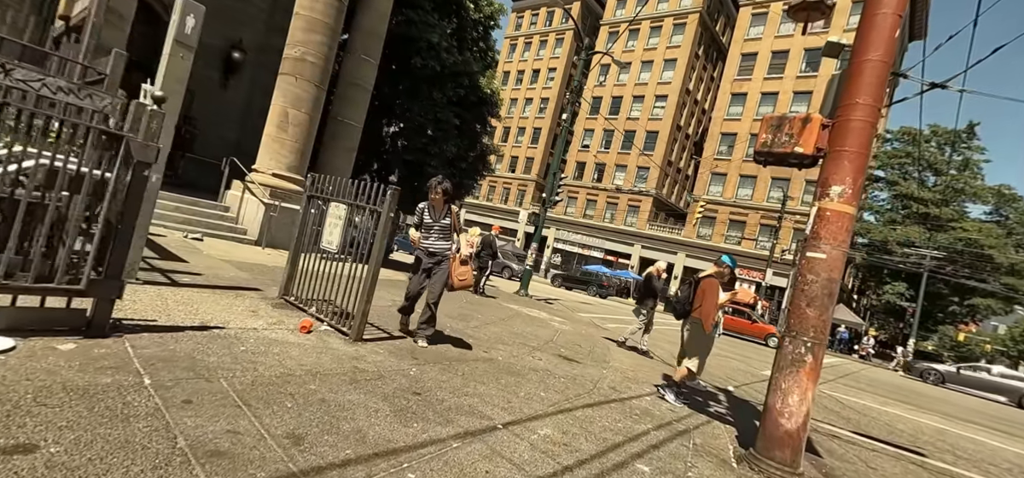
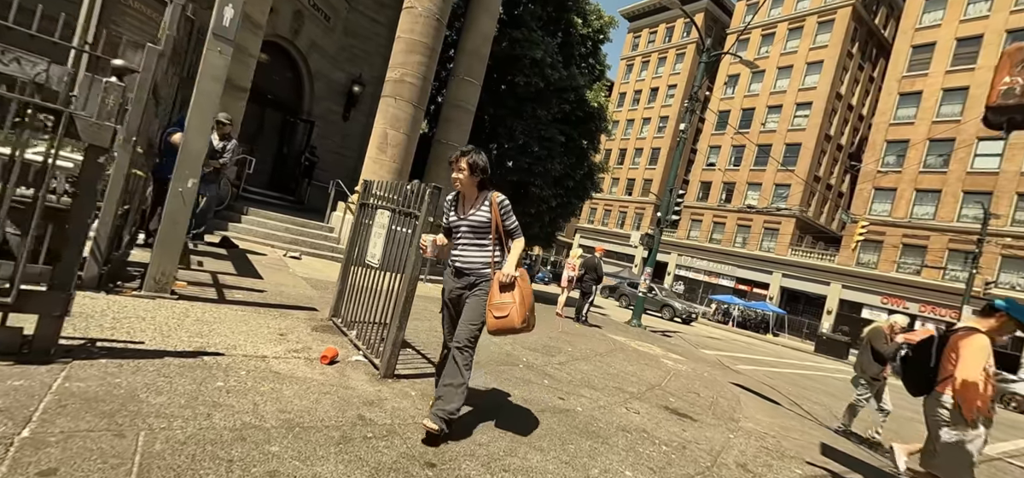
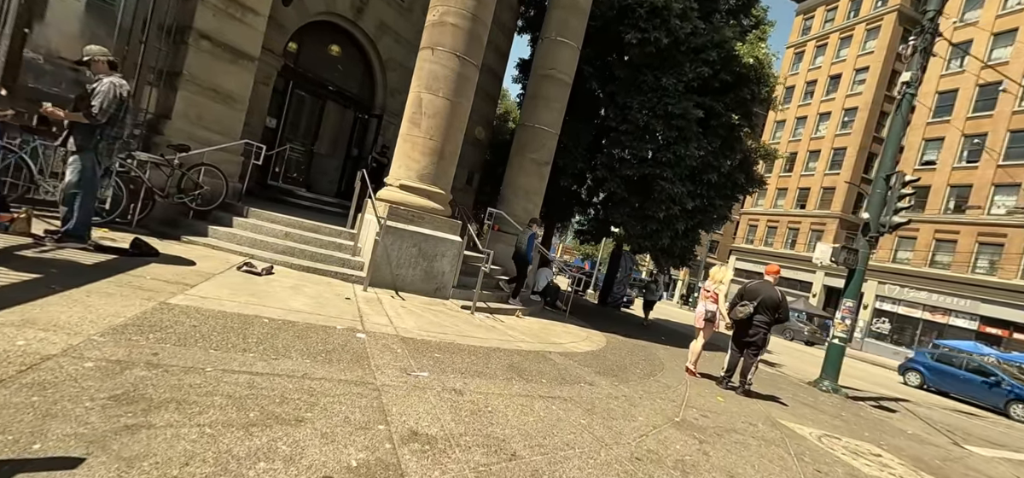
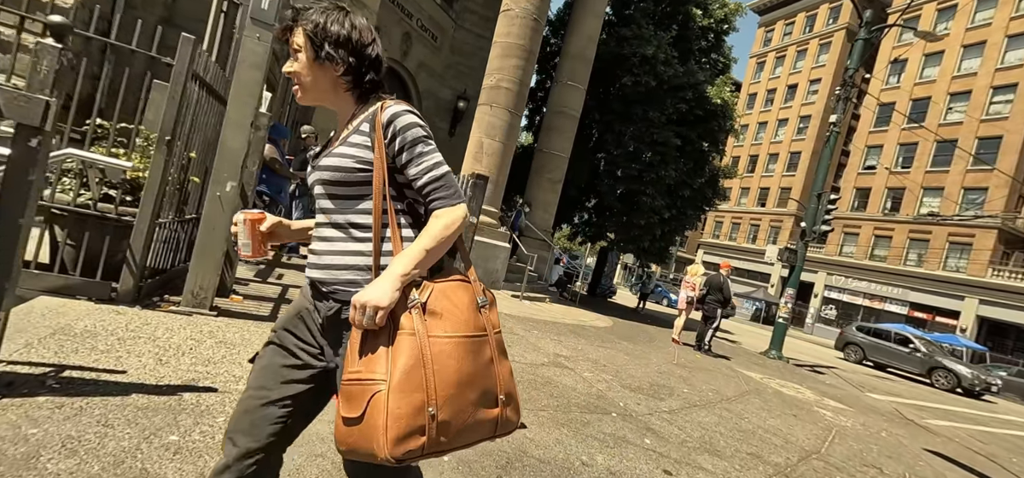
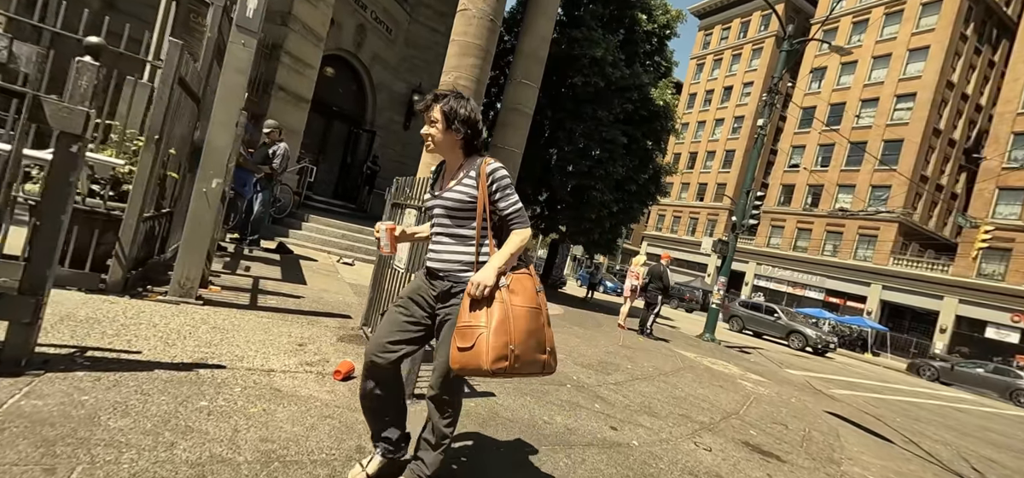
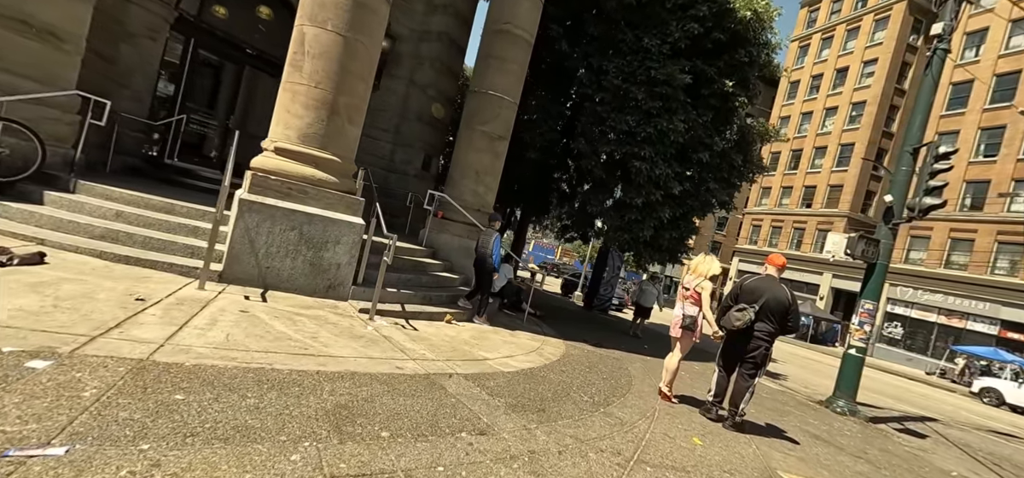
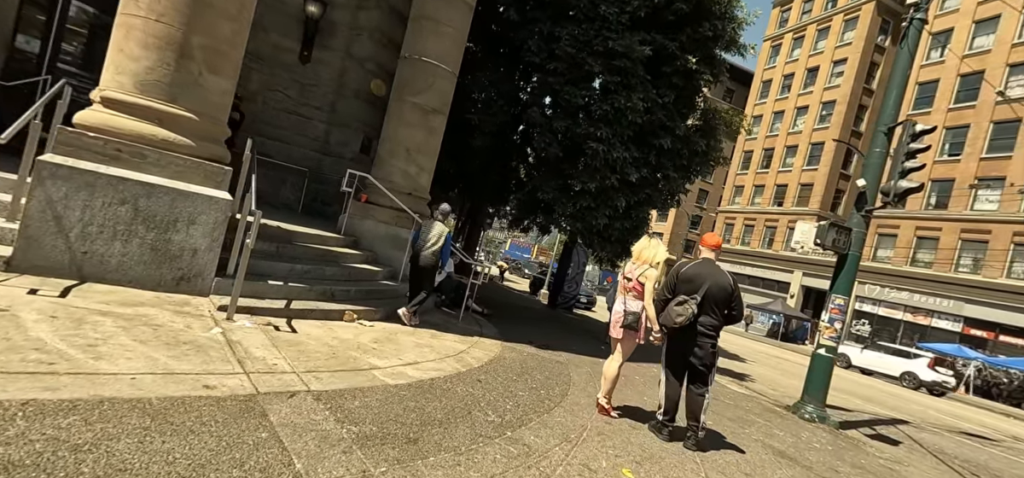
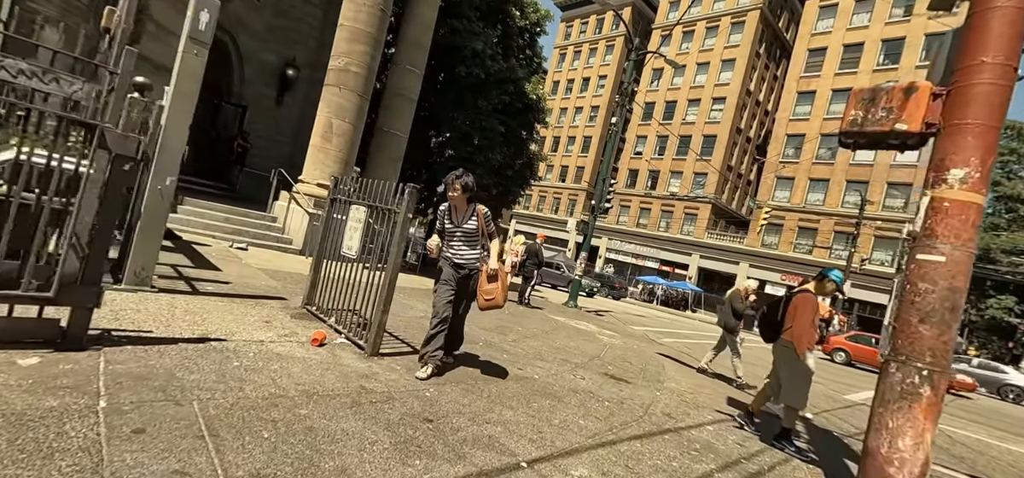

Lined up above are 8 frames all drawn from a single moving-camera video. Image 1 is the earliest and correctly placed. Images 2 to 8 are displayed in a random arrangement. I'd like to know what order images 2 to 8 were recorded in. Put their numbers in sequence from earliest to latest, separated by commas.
8, 2, 5, 4, 3, 6, 7
